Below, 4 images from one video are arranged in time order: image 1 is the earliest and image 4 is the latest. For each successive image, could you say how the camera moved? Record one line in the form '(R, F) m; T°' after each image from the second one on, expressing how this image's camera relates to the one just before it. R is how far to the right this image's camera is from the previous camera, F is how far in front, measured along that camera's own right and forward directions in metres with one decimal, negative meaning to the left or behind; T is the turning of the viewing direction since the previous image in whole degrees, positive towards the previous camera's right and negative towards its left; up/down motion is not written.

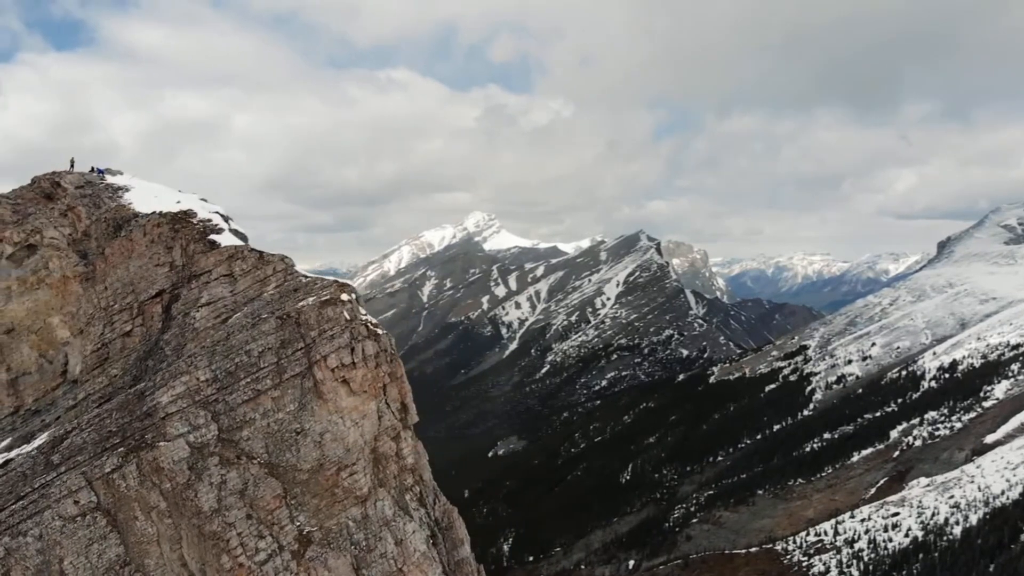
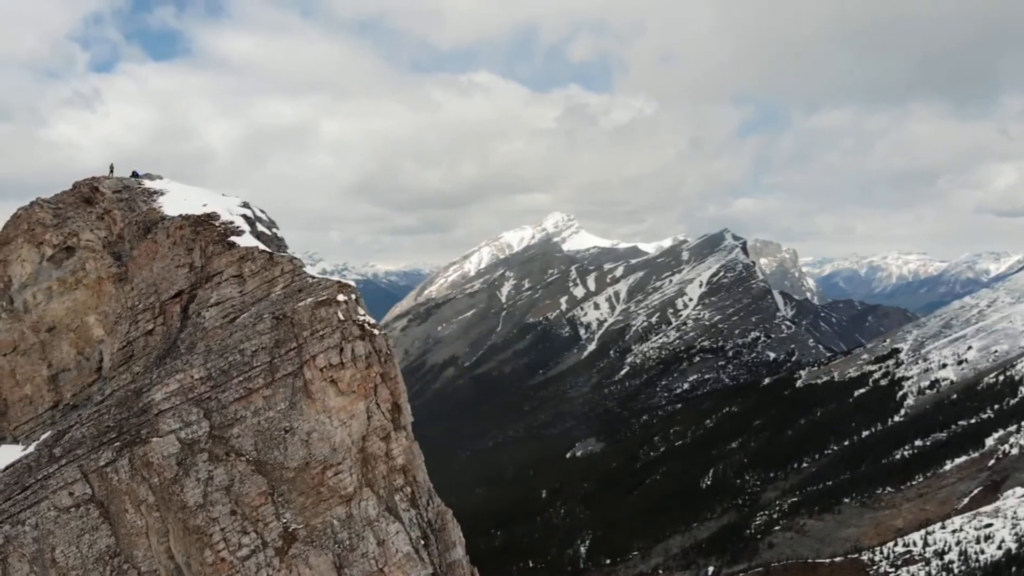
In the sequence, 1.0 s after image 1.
(+3.1, +0.4) m; -6°
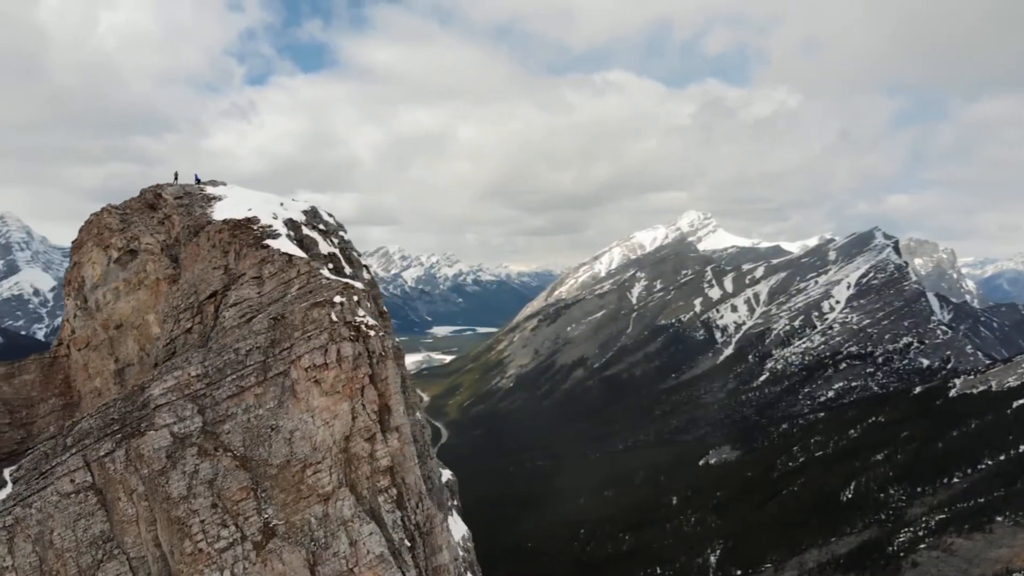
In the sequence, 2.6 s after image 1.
(+5.0, +0.8) m; -10°
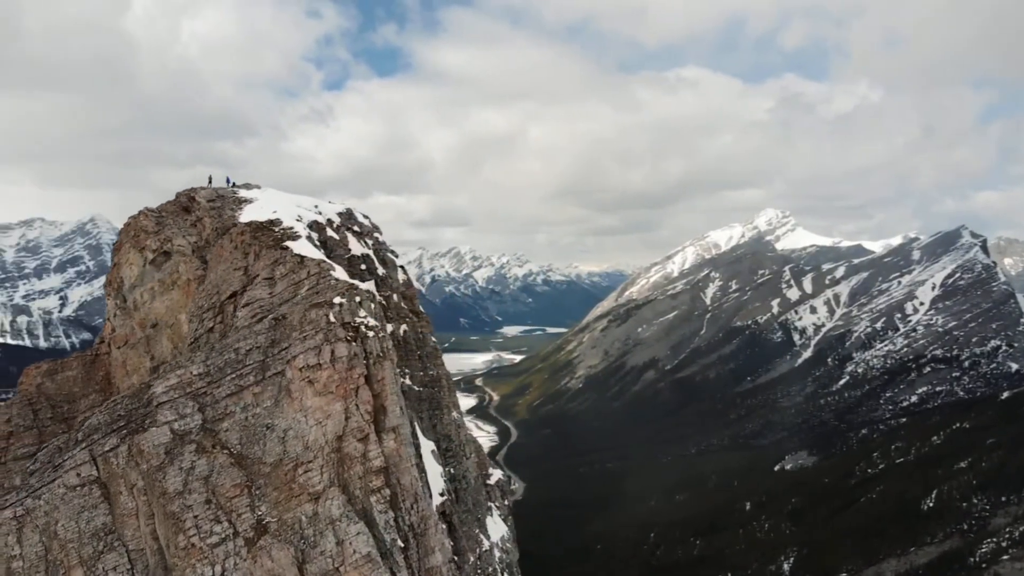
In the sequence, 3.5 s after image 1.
(+2.7, +0.3) m; -5°
